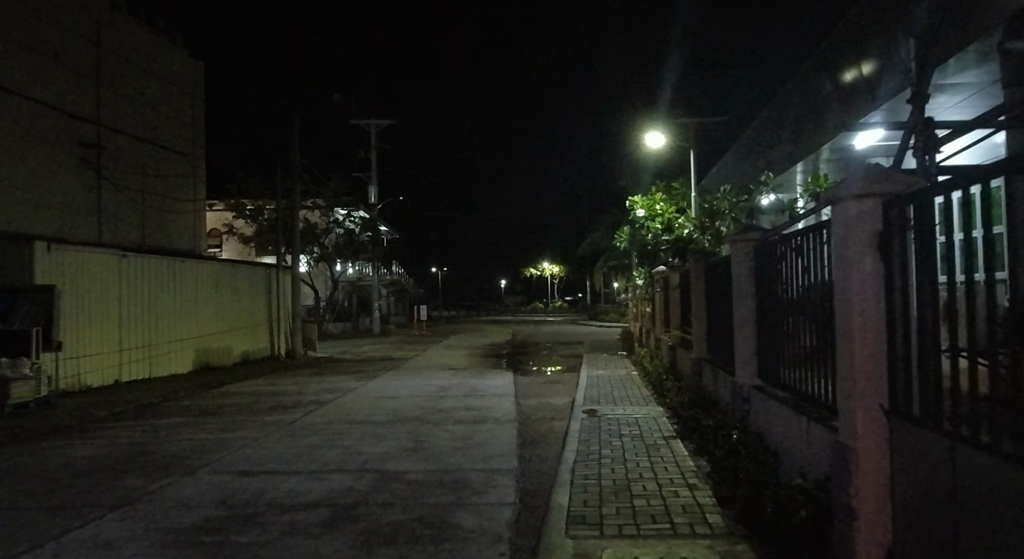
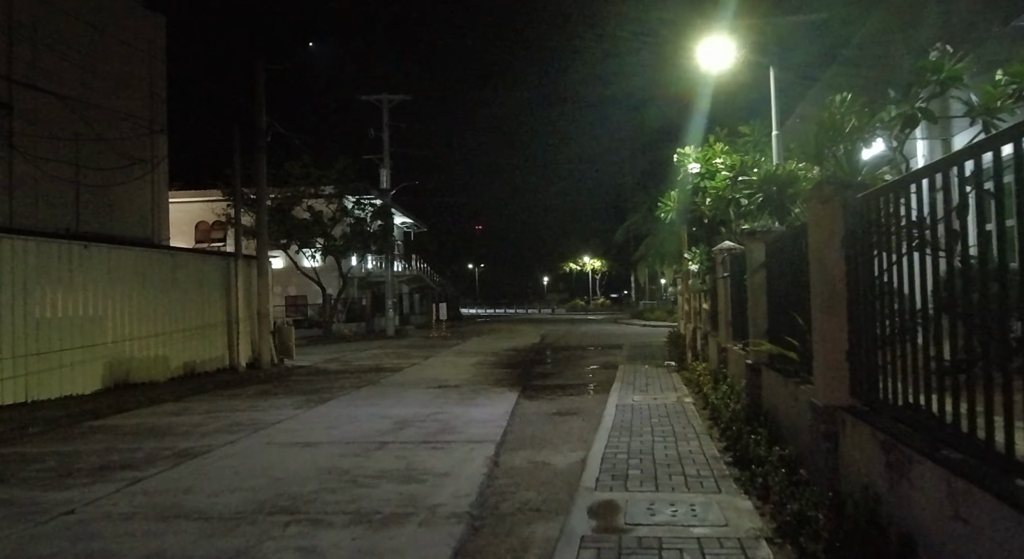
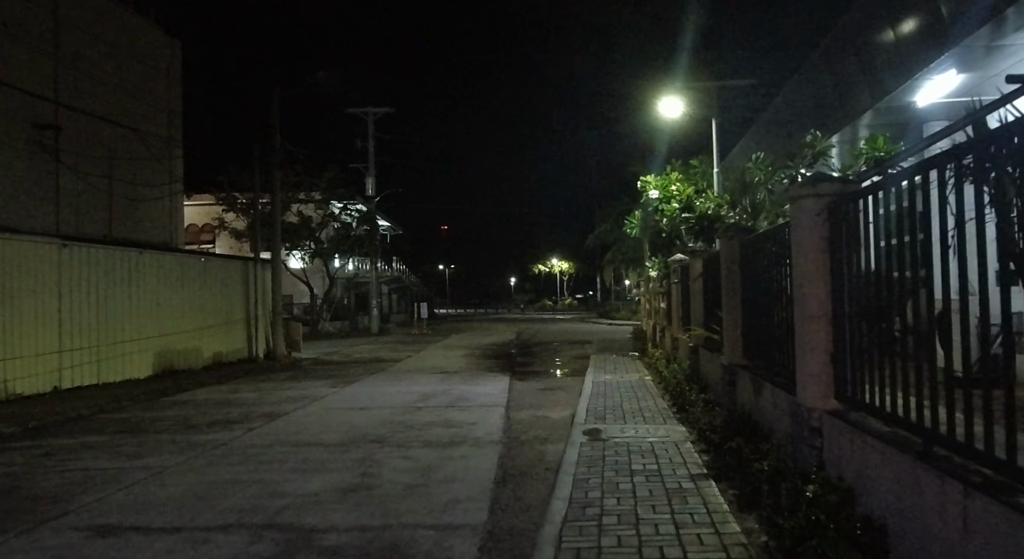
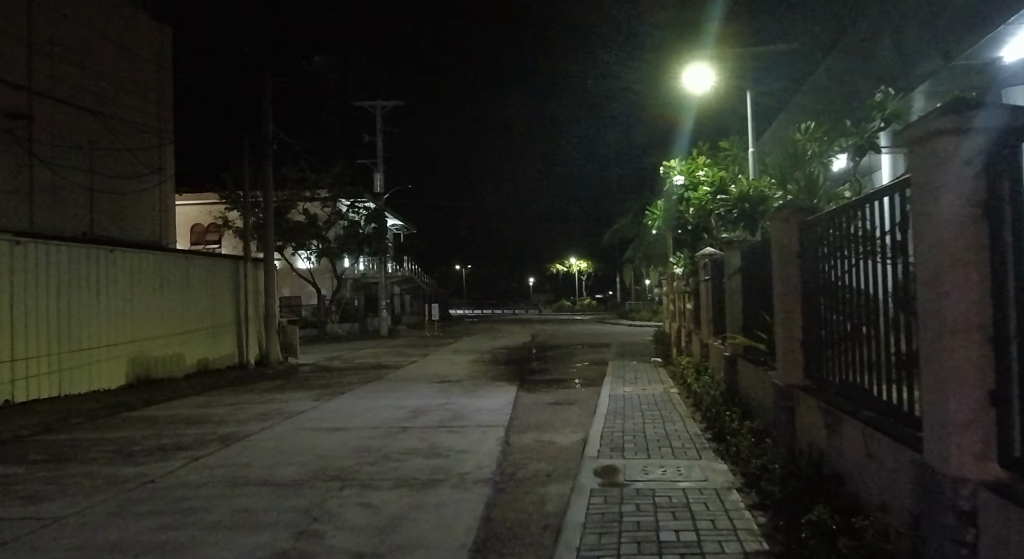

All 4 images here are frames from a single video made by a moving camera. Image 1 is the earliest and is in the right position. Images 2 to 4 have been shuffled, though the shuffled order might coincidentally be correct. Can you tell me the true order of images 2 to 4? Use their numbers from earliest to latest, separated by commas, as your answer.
3, 4, 2
